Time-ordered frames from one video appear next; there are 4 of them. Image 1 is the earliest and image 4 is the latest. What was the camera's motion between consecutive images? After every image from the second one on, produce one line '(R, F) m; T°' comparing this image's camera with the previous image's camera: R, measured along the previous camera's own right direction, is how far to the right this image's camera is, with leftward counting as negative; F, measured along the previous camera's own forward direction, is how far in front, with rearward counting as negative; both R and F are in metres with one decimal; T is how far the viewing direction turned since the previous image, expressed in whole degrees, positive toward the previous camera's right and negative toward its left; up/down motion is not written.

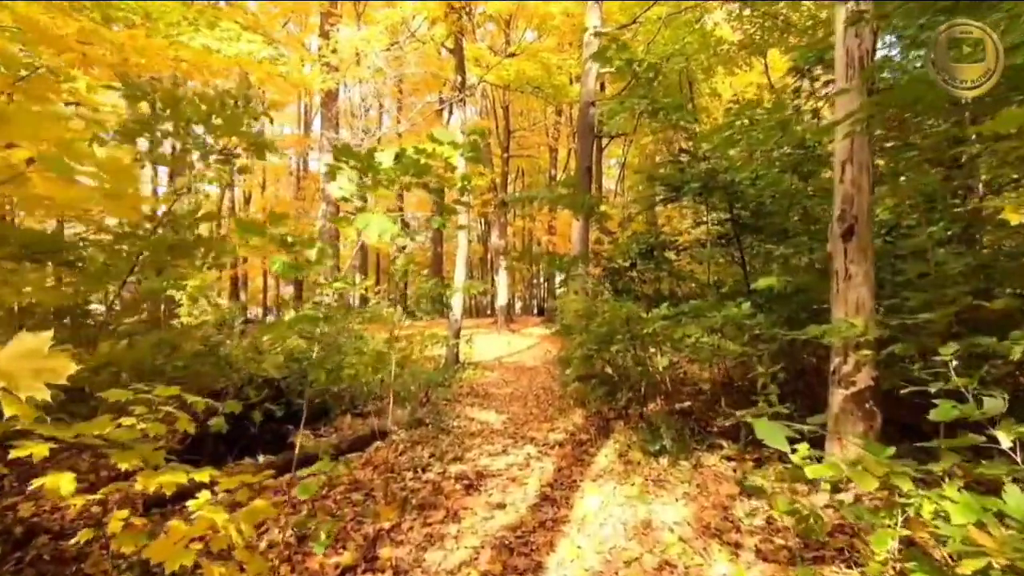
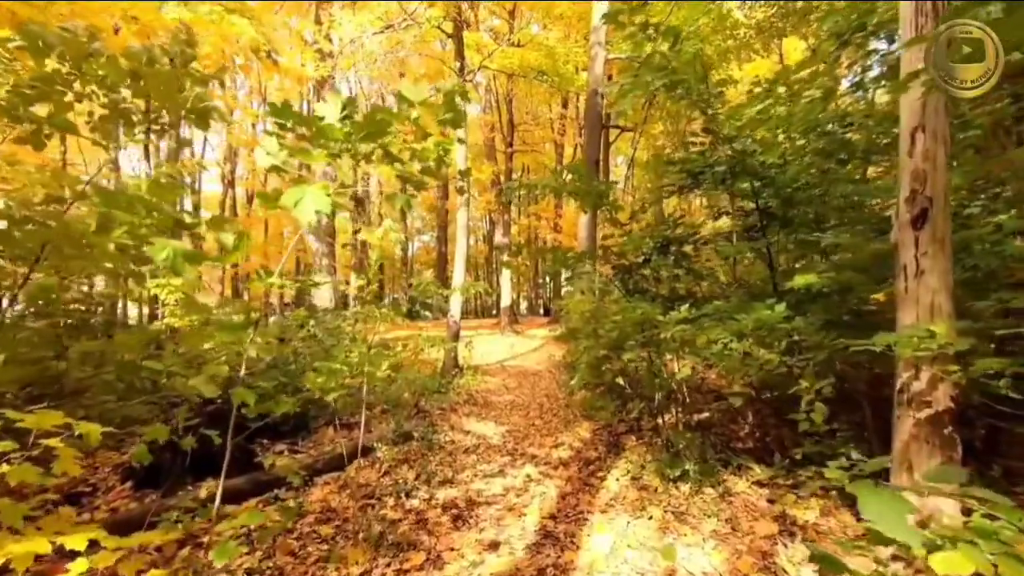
(+0.1, +0.7) m; -1°
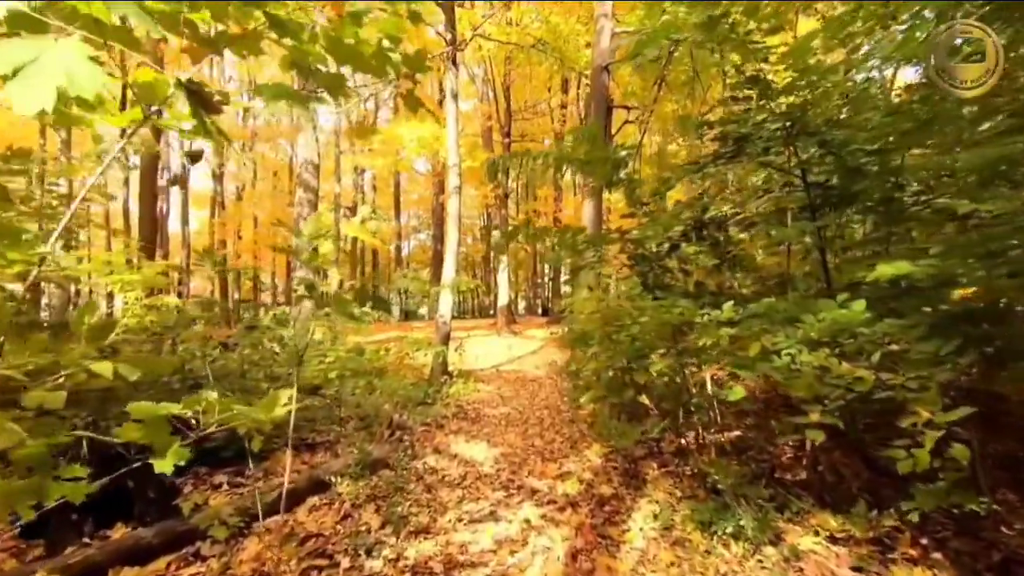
(0.0, +1.1) m; 0°
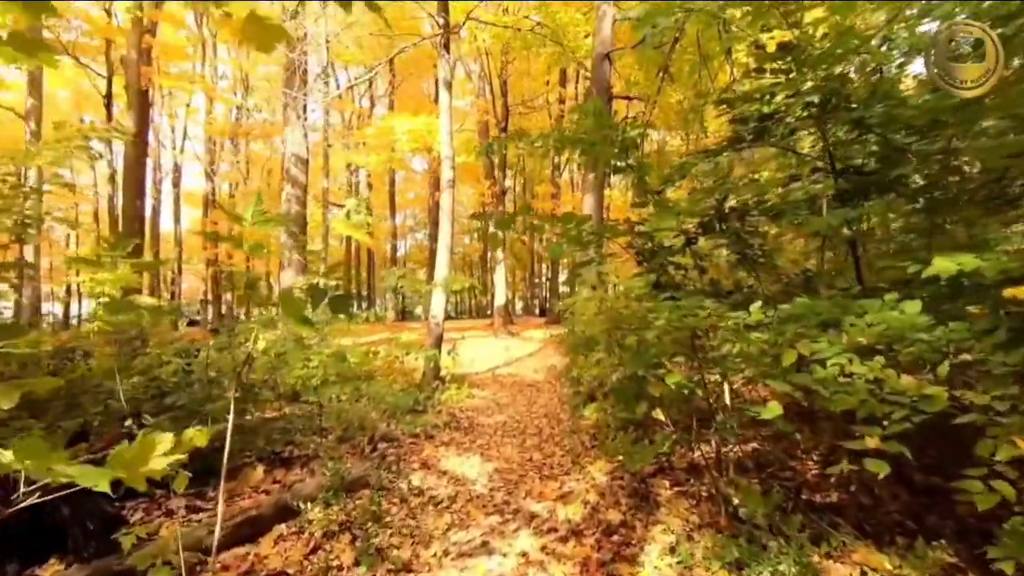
(0.0, +0.5) m; 0°
